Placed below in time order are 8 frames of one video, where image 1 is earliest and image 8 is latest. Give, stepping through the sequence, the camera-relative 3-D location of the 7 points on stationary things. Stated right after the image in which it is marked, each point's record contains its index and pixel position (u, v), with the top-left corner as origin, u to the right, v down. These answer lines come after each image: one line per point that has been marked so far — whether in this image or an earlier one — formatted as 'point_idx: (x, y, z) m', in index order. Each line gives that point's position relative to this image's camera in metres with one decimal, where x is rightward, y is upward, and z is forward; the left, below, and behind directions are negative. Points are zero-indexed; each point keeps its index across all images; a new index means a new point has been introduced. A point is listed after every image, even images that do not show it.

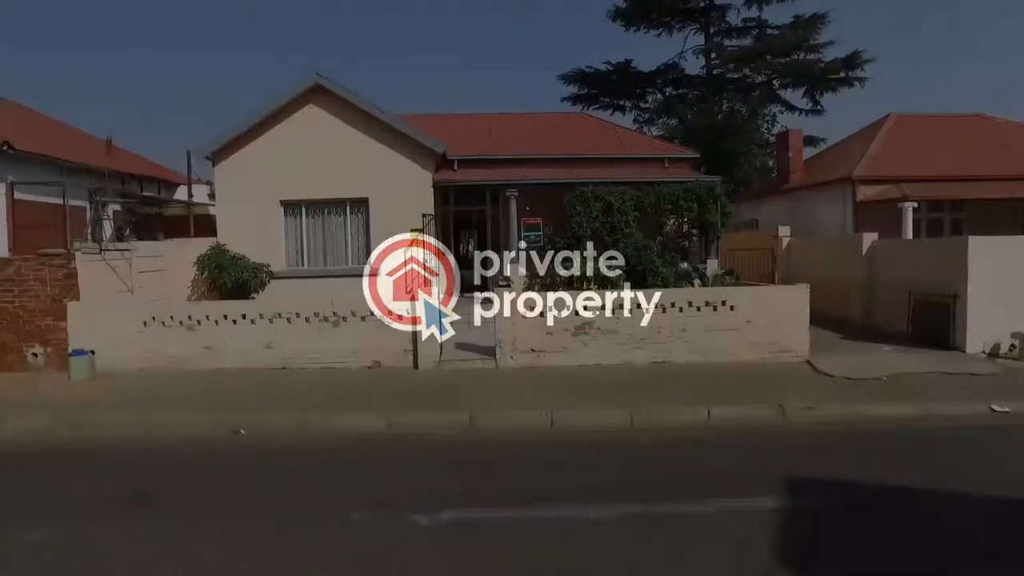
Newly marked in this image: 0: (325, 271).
0: (-3.9, +0.3, +13.7) m
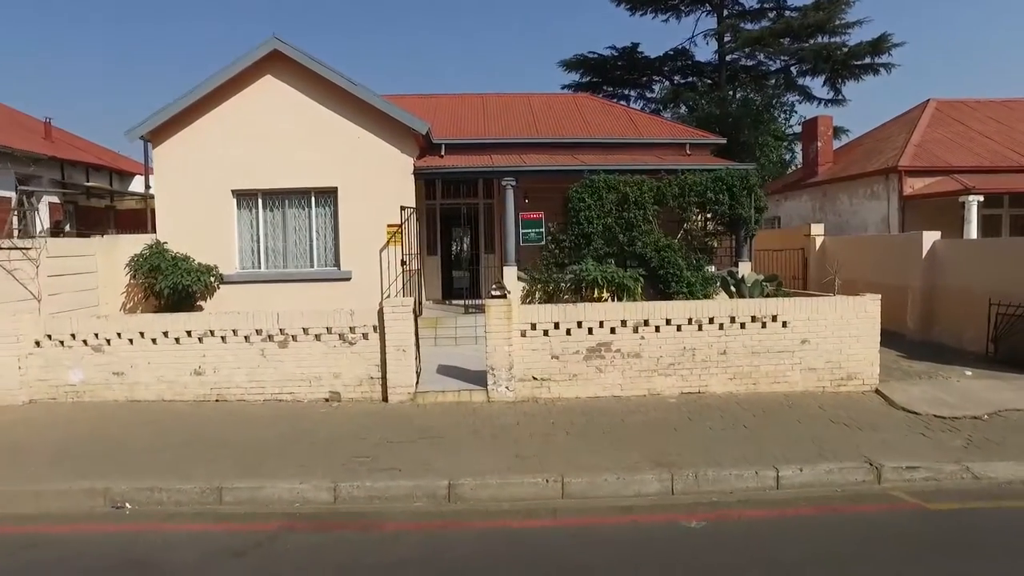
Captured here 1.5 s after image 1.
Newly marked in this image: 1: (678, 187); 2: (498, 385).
0: (-4.0, +0.2, +11.5) m
1: (+3.0, +1.8, +11.8) m
2: (-0.2, -1.2, +8.0) m
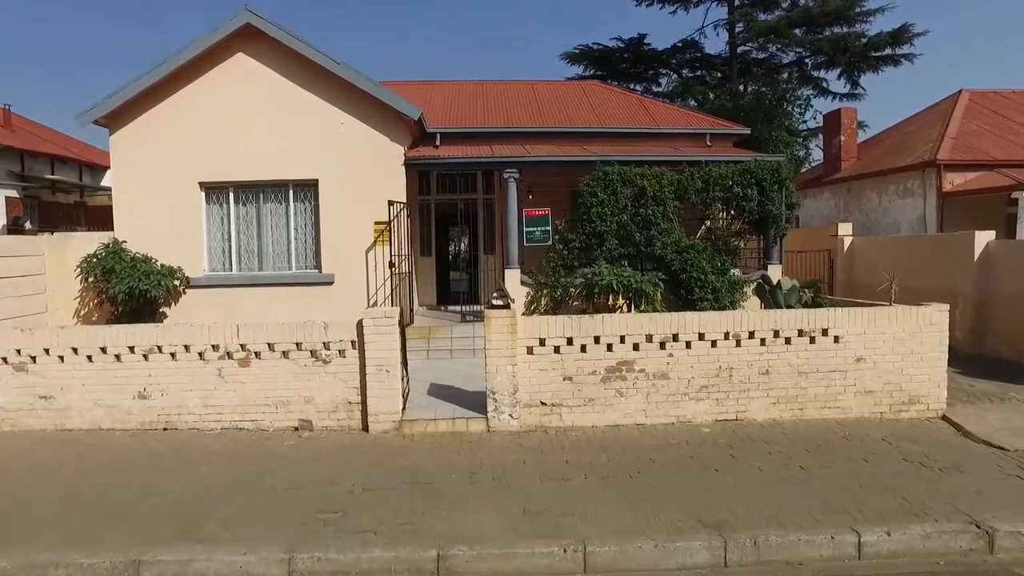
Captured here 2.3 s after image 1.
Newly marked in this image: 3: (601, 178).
0: (-4.0, +0.2, +10.3) m
1: (+3.1, +1.7, +10.5) m
2: (-0.1, -1.3, +6.7) m
3: (+1.4, +1.8, +10.5) m
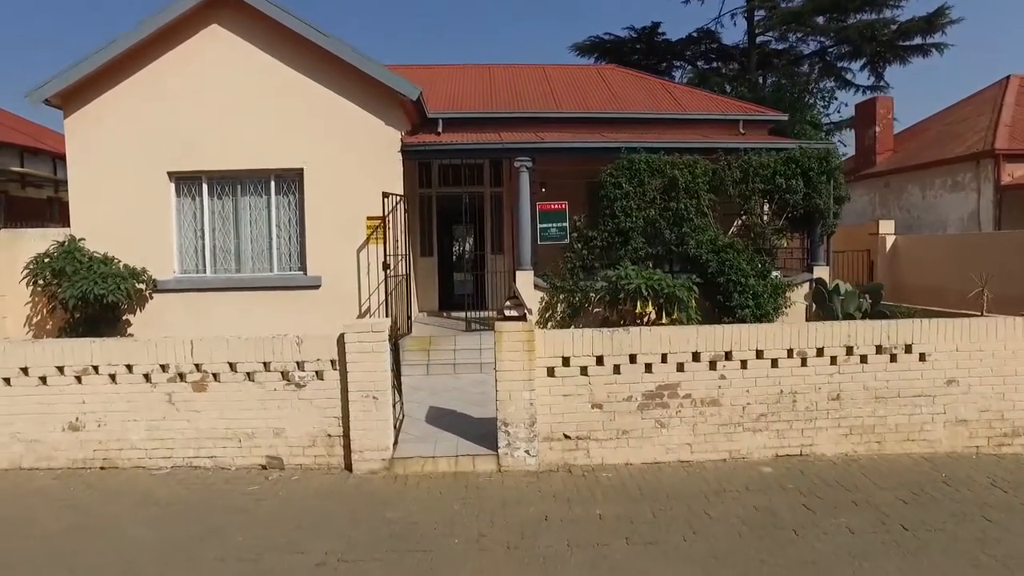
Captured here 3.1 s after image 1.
0: (-3.8, +0.1, +9.0) m
1: (+3.2, +1.7, +9.2) m
2: (0.0, -1.3, +5.5) m
3: (+1.6, +1.7, +9.2) m
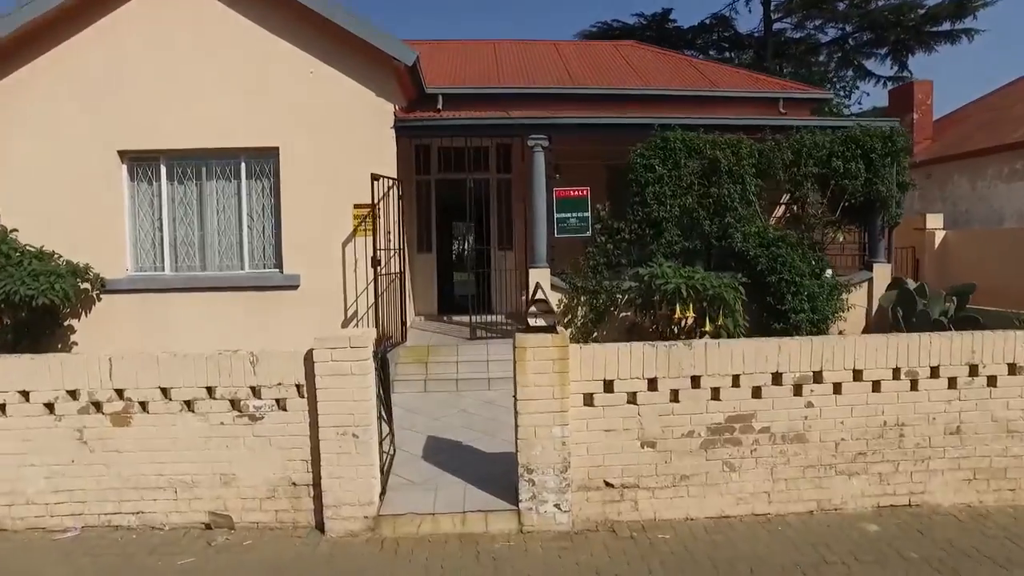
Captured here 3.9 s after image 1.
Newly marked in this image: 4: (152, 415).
0: (-3.7, +0.1, +7.7) m
1: (+3.4, +1.7, +7.9) m
2: (+0.2, -1.3, +4.1) m
3: (+1.8, +1.7, +7.8) m
4: (-2.3, -0.8, +4.1) m
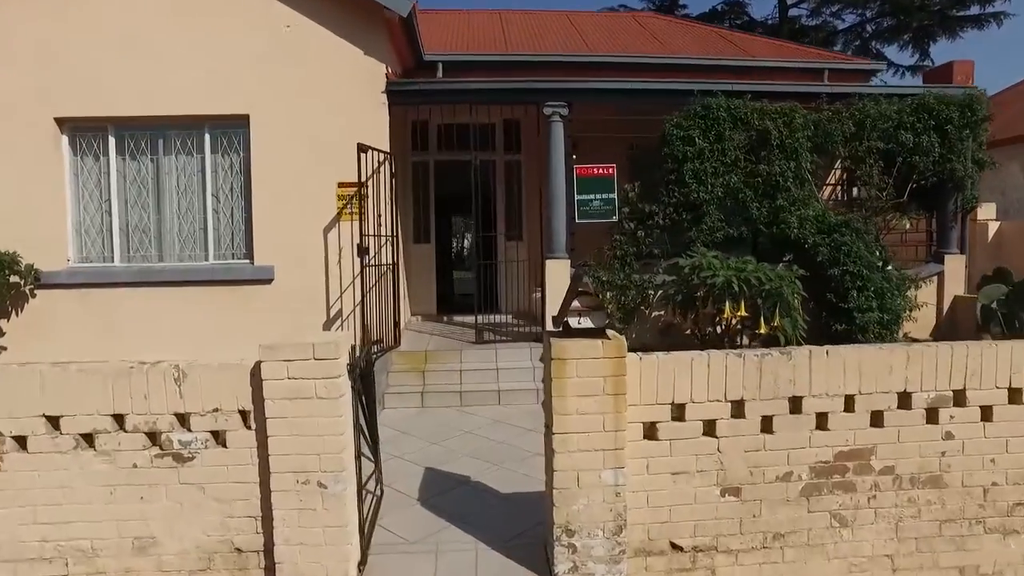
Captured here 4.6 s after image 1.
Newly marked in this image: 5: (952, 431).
0: (-3.5, +0.2, +6.4) m
1: (+3.5, +1.7, +6.7) m
2: (+0.3, -1.3, +2.9) m
3: (+1.9, +1.8, +6.7) m
4: (-2.1, -0.7, +2.9) m
5: (+2.2, -0.7, +3.2) m
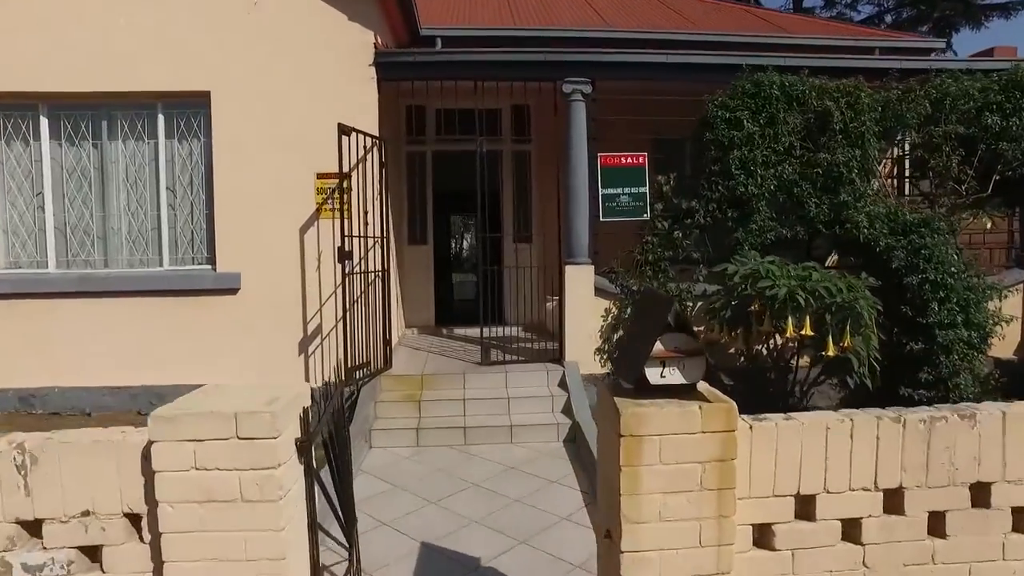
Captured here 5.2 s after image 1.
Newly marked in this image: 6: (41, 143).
0: (-3.4, +0.1, +5.4) m
1: (+3.6, +1.6, +5.7) m
2: (+0.5, -1.4, +1.9) m
3: (+2.0, +1.7, +5.6) m
4: (-2.0, -0.8, +1.8) m
5: (+2.3, -0.8, +2.1) m
6: (-3.9, +1.2, +5.5) m
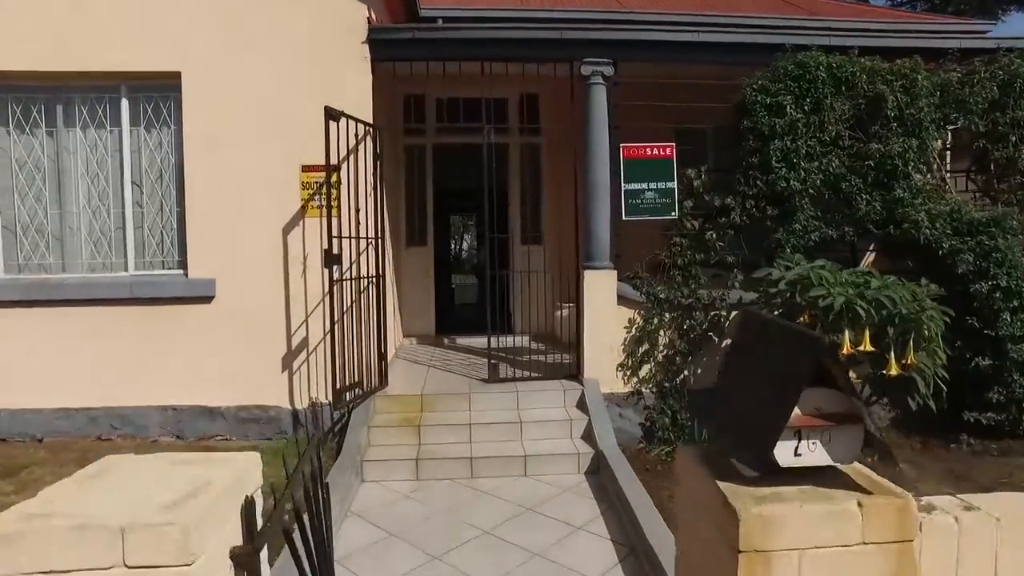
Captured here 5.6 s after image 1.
0: (-3.3, 0.0, +4.7) m
1: (+3.7, +1.6, +5.0) m
2: (+0.6, -1.4, +1.2) m
3: (+2.1, +1.6, +4.9) m
4: (-1.9, -0.9, +1.1) m
5: (+2.4, -0.8, +1.5) m
6: (-3.8, +1.2, +4.8) m
